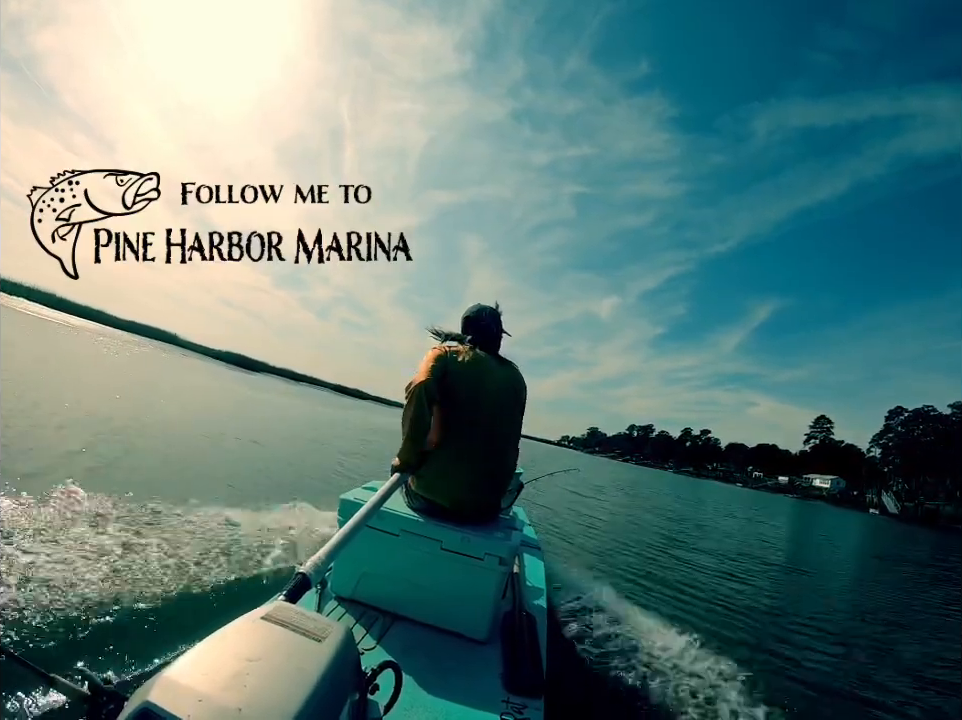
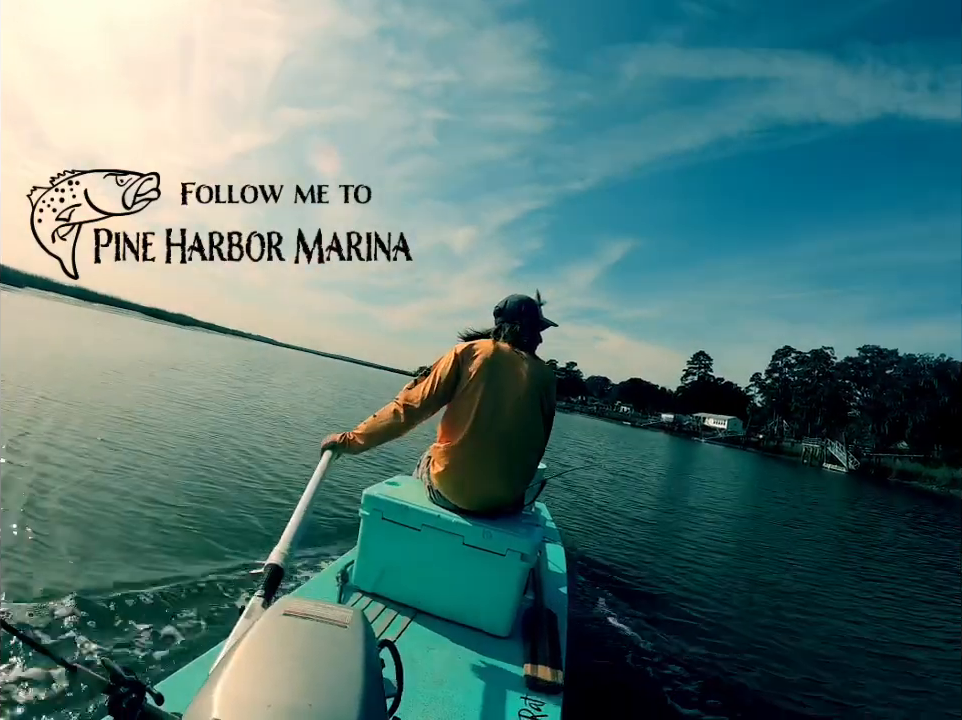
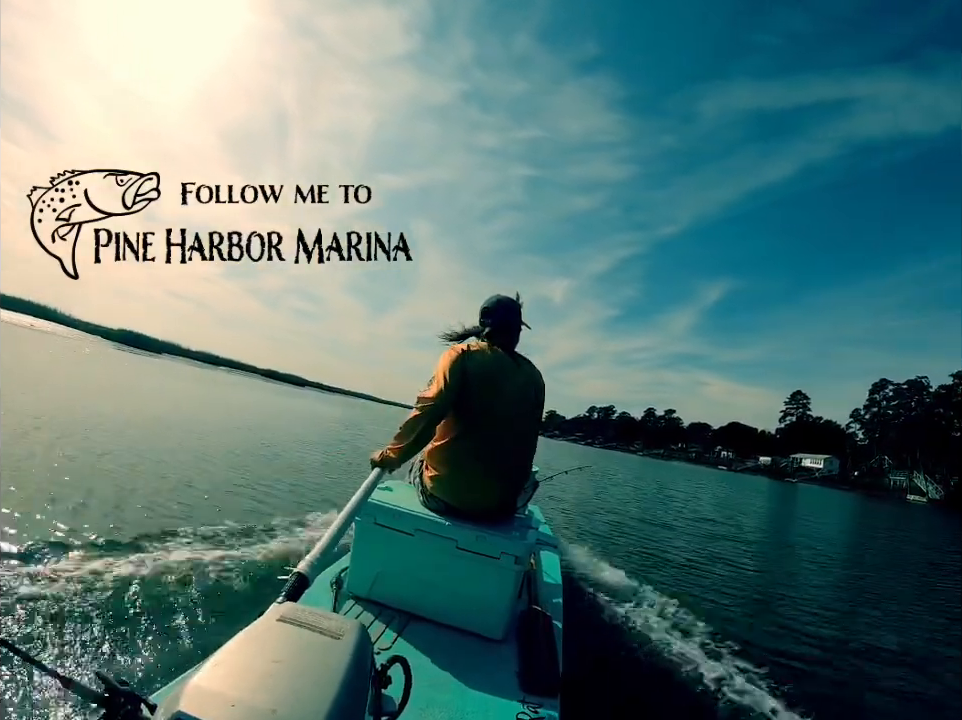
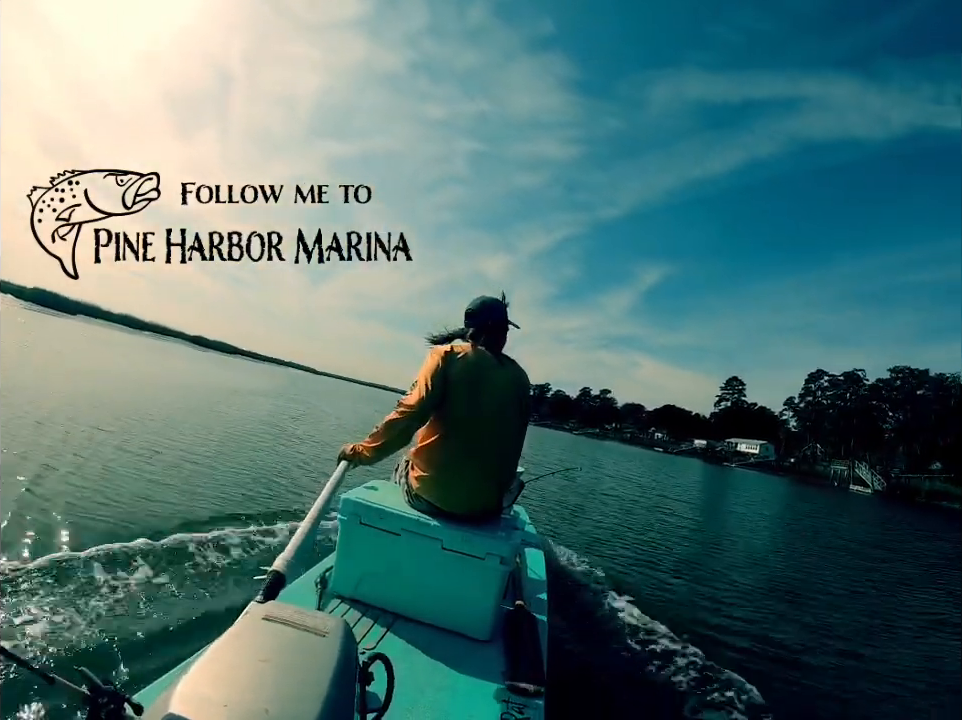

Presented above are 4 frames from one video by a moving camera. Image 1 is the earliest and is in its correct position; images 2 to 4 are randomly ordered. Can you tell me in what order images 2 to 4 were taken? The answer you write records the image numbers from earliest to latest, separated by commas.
3, 4, 2
